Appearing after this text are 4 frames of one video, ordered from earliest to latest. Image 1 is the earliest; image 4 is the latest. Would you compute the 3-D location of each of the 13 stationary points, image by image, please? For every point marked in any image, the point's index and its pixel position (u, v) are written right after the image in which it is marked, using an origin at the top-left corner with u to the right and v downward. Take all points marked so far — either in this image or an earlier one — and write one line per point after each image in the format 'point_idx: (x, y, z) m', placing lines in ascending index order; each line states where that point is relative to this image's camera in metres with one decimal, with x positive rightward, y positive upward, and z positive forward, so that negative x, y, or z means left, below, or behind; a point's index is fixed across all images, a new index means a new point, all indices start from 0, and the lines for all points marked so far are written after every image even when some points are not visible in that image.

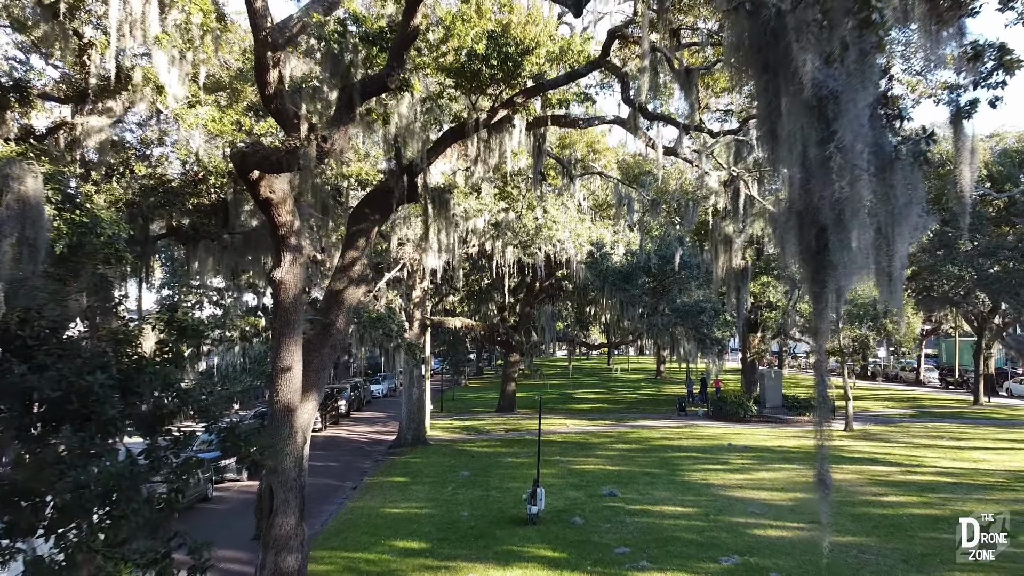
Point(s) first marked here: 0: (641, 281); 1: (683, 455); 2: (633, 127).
0: (+2.4, +0.1, +18.3) m
1: (+3.3, -3.2, +19.0) m
2: (+1.3, +1.7, +10.3) m
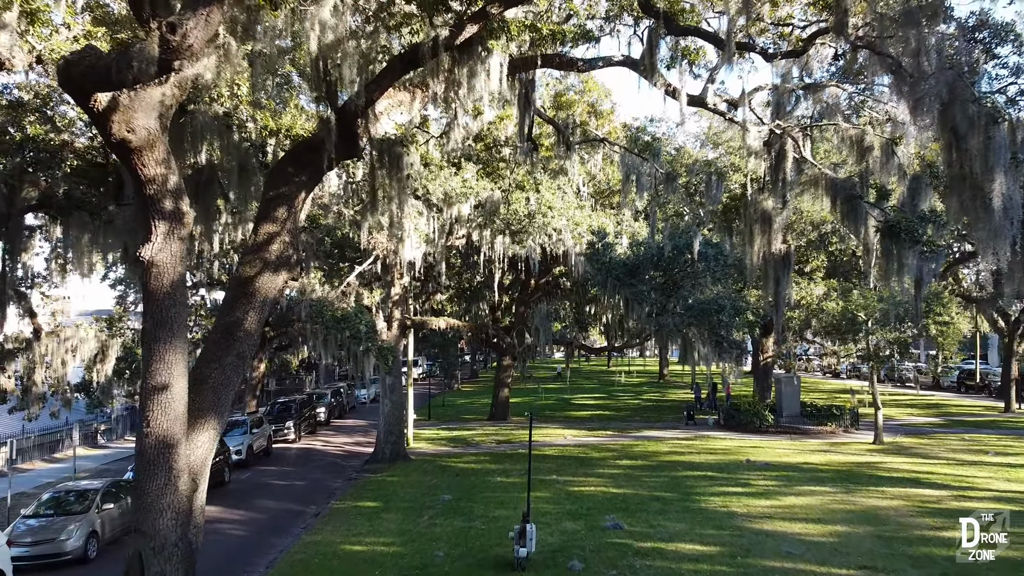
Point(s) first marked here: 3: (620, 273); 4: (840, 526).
0: (+2.2, +0.2, +16.0) m
1: (+3.2, -3.2, +16.7) m
2: (+1.1, +1.8, +7.9) m
3: (+1.8, +0.3, +16.1) m
4: (+4.1, -3.0, +12.3) m
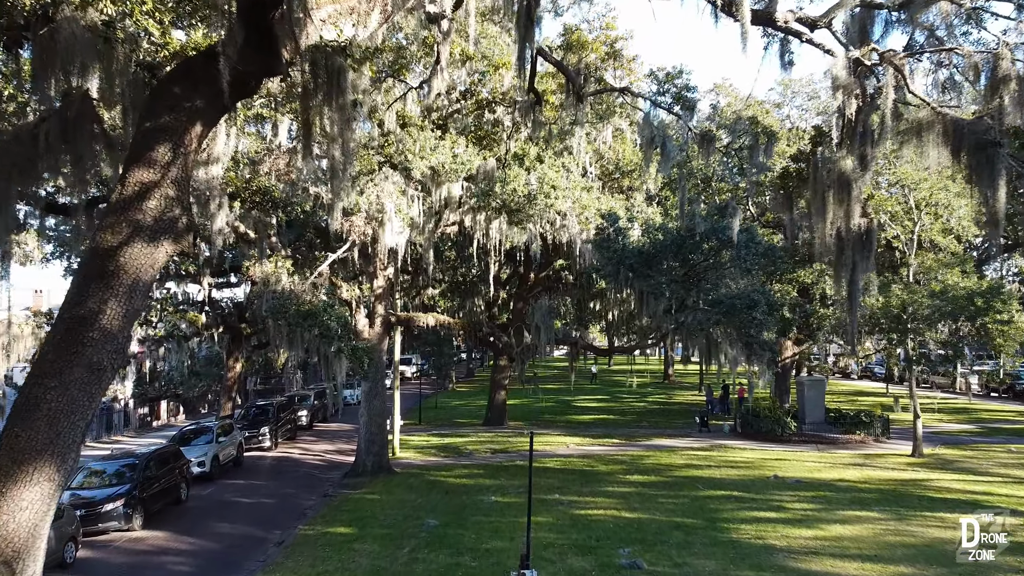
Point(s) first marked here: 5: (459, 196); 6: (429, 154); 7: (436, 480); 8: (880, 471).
0: (+2.2, +0.3, +13.8) m
1: (+3.1, -3.1, +14.5) m
2: (+1.1, +1.9, +5.8) m
3: (+1.7, +0.4, +14.0) m
4: (+4.1, -2.9, +10.2) m
5: (-0.8, +1.4, +14.9) m
6: (-1.1, +1.8, +13.3) m
7: (-1.3, -3.3, +16.8) m
8: (+6.2, -3.1, +16.6) m
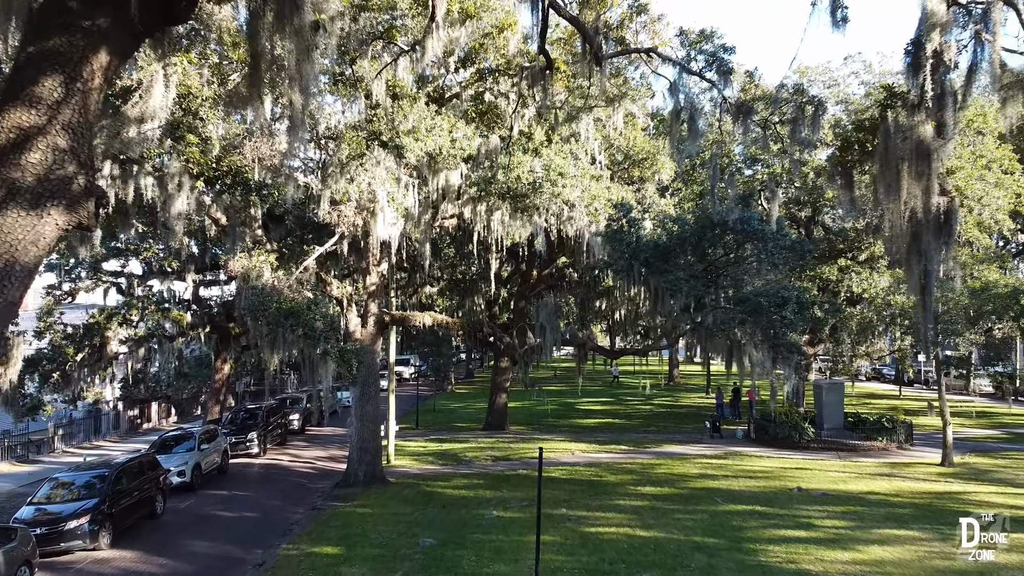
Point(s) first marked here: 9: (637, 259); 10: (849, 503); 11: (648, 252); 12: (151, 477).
0: (+2.2, +0.4, +12.7) m
1: (+3.1, -3.0, +13.4) m
2: (+1.1, +1.9, +4.6) m
3: (+1.8, +0.4, +12.8) m
4: (+4.1, -2.9, +9.0) m
5: (-0.8, +1.4, +13.7) m
6: (-1.1, +1.9, +12.2) m
7: (-1.3, -3.2, +15.6) m
8: (+6.3, -3.0, +15.4) m
9: (+1.7, +0.4, +13.0) m
10: (+4.7, -3.0, +13.7) m
11: (+1.8, +0.5, +12.8) m
12: (-5.3, -2.8, +14.4) m
